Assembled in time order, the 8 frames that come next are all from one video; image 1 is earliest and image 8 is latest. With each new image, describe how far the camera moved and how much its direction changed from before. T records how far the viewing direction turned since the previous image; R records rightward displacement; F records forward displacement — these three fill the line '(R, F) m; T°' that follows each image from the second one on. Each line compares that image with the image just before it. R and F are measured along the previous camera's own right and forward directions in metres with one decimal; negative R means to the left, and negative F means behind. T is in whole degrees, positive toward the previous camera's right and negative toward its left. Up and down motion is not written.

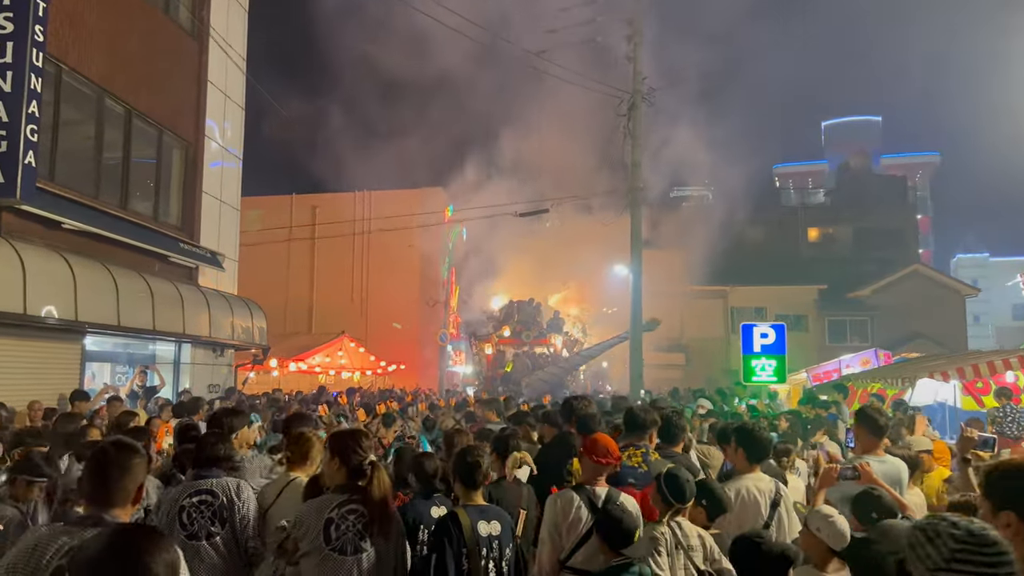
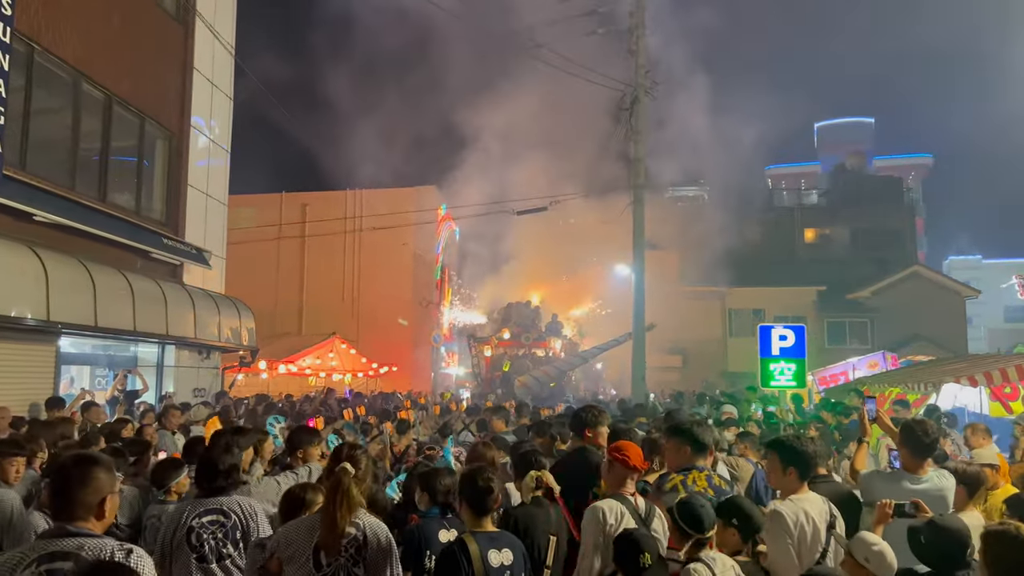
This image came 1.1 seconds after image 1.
(-0.3, +0.7) m; +1°
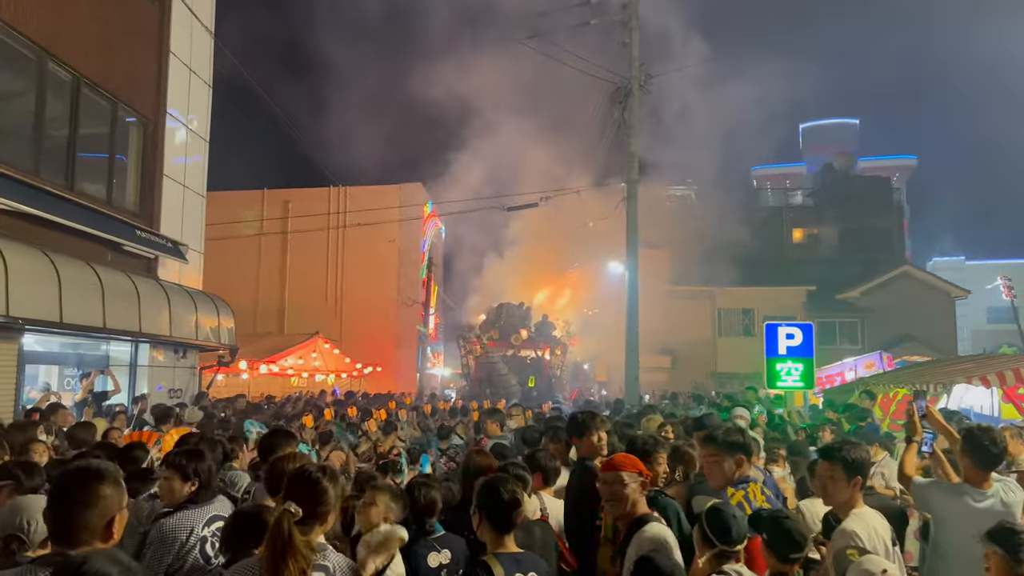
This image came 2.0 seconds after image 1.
(-0.2, +0.6) m; +1°
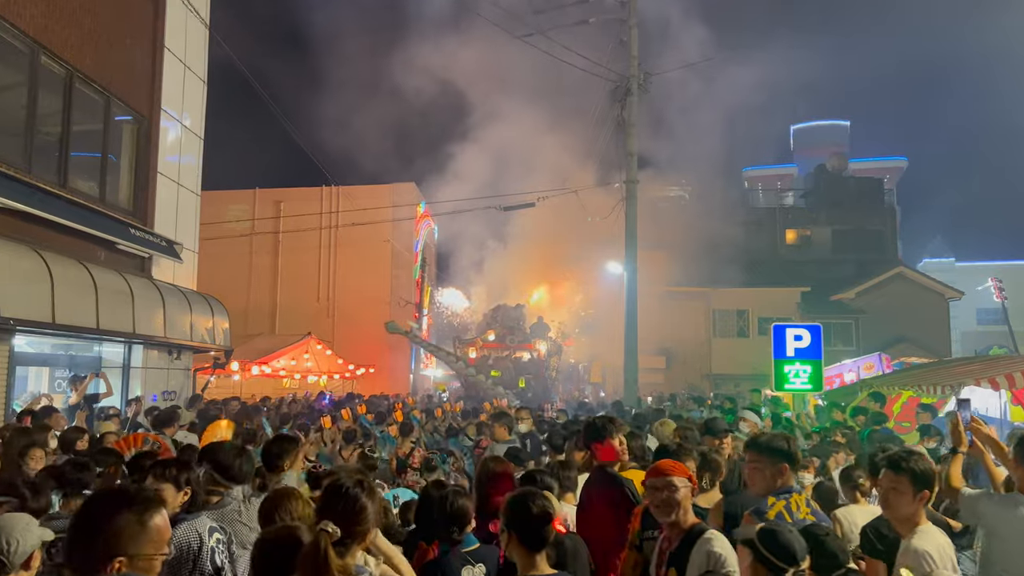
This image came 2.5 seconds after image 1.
(-0.2, +0.2) m; +1°
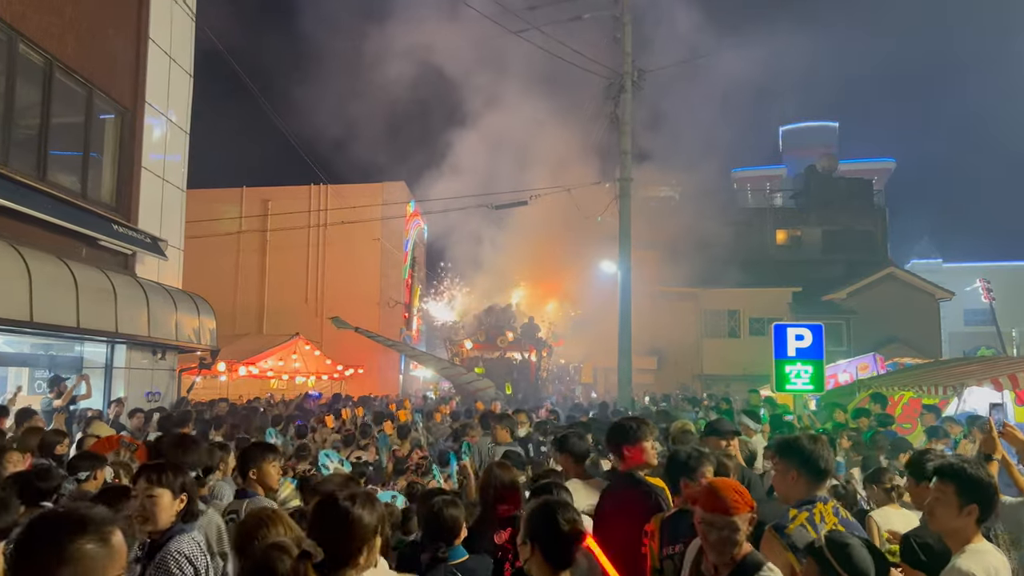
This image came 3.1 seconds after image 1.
(-0.1, +0.3) m; +1°
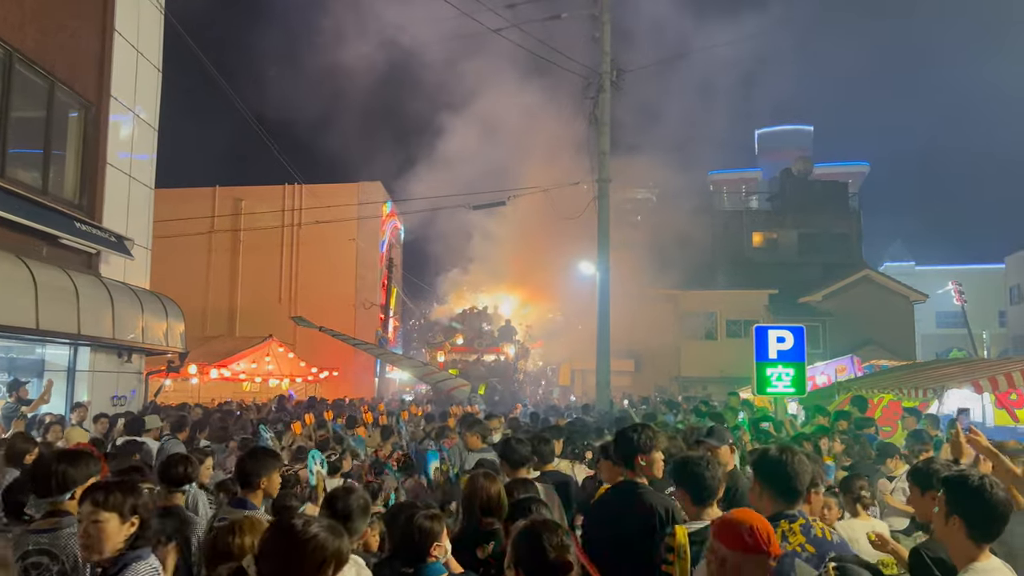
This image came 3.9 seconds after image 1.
(0.0, +0.2) m; +2°
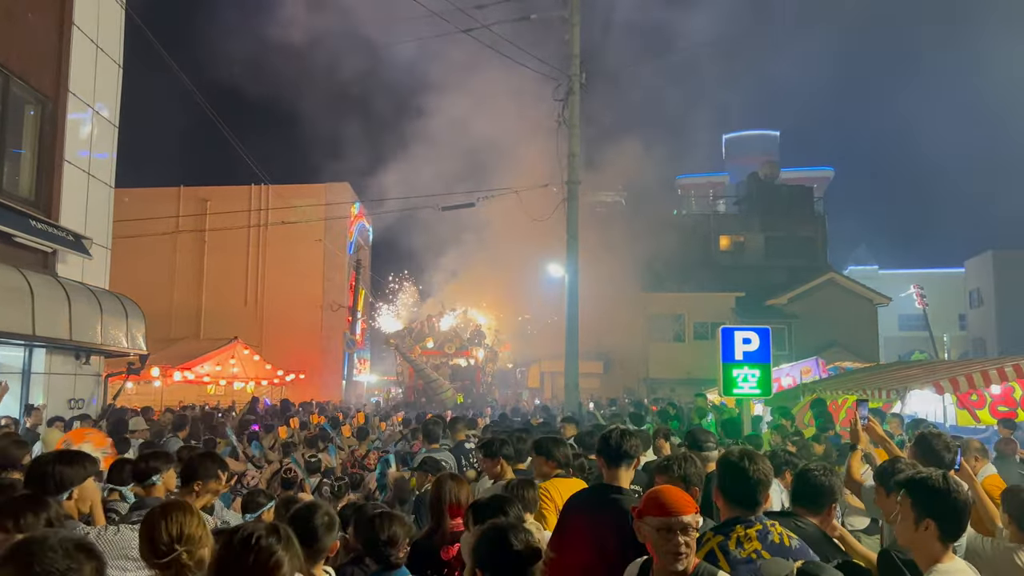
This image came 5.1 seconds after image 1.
(0.0, +0.1) m; +2°
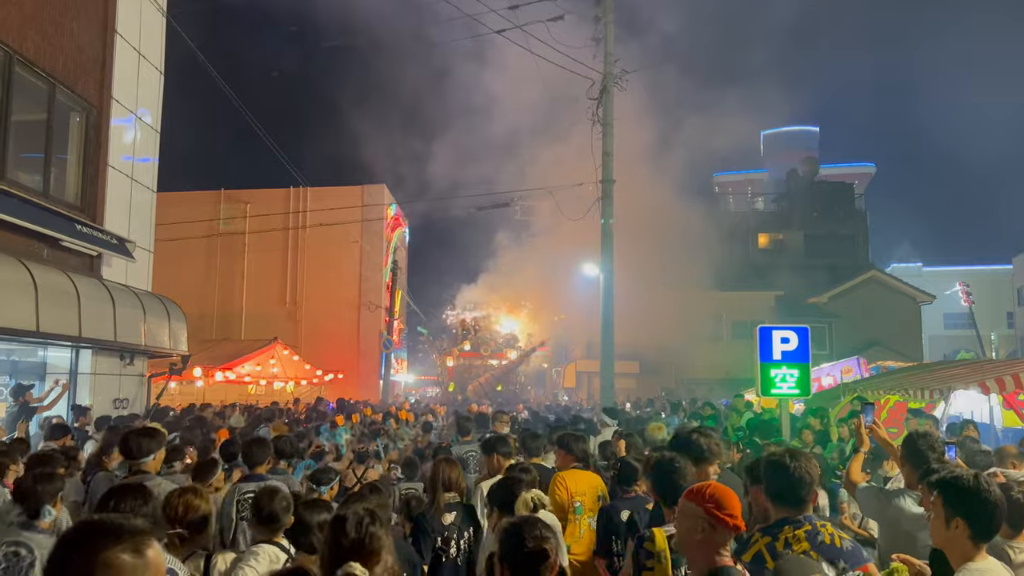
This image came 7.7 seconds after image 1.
(0.0, 0.0) m; -3°
